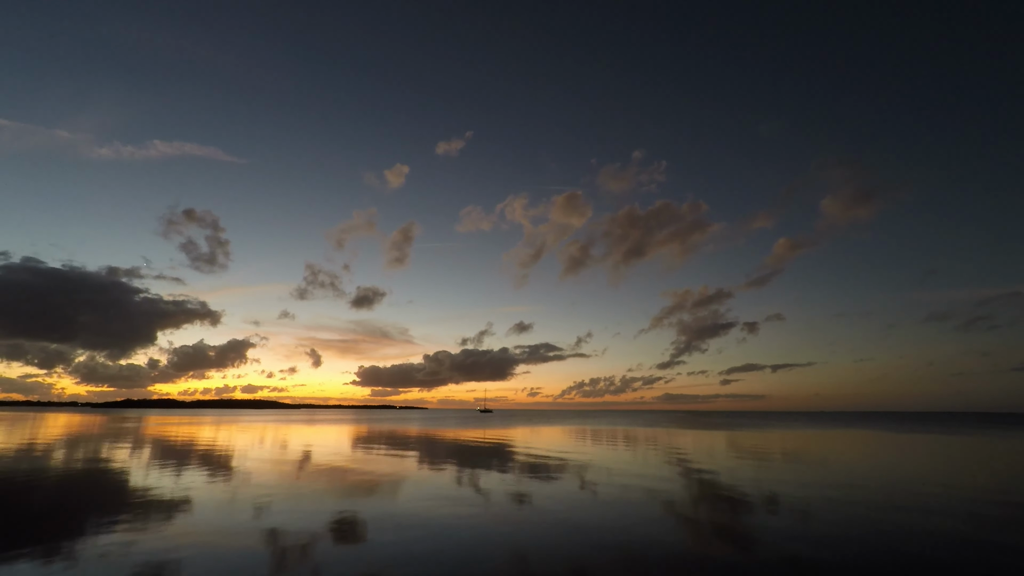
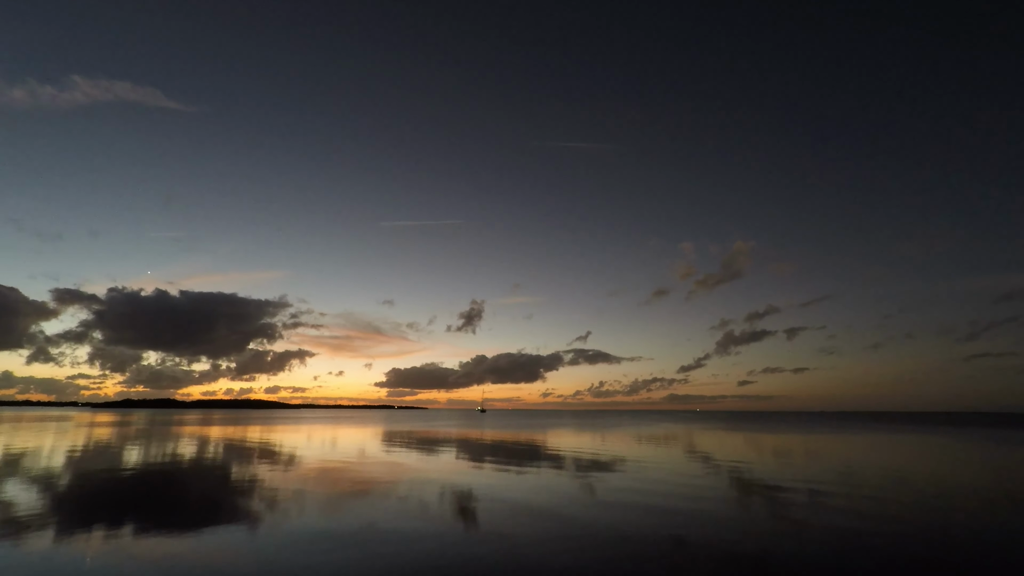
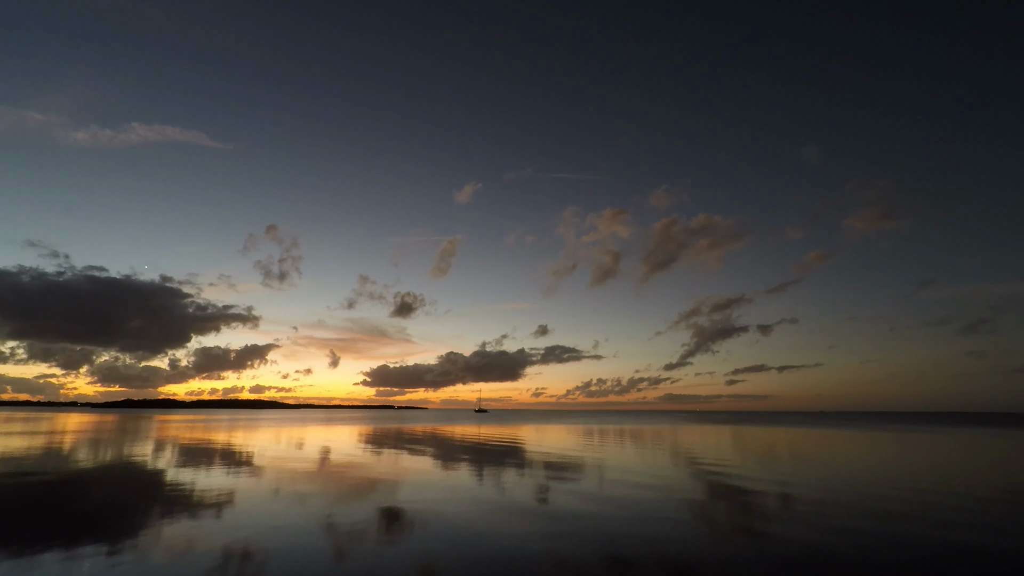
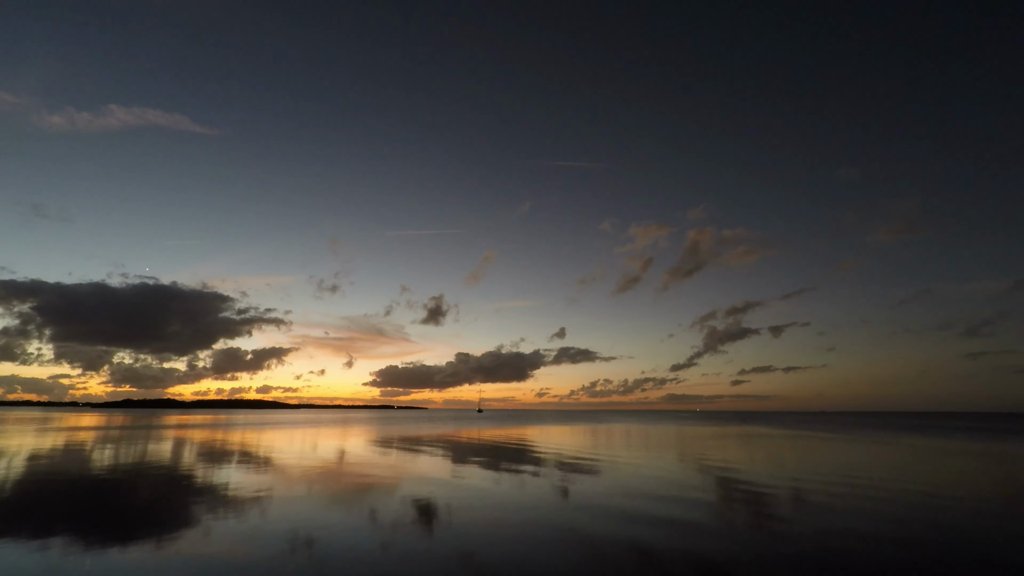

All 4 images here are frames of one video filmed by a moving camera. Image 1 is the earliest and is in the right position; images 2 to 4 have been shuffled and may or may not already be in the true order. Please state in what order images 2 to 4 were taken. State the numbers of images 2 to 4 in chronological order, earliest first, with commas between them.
3, 4, 2
